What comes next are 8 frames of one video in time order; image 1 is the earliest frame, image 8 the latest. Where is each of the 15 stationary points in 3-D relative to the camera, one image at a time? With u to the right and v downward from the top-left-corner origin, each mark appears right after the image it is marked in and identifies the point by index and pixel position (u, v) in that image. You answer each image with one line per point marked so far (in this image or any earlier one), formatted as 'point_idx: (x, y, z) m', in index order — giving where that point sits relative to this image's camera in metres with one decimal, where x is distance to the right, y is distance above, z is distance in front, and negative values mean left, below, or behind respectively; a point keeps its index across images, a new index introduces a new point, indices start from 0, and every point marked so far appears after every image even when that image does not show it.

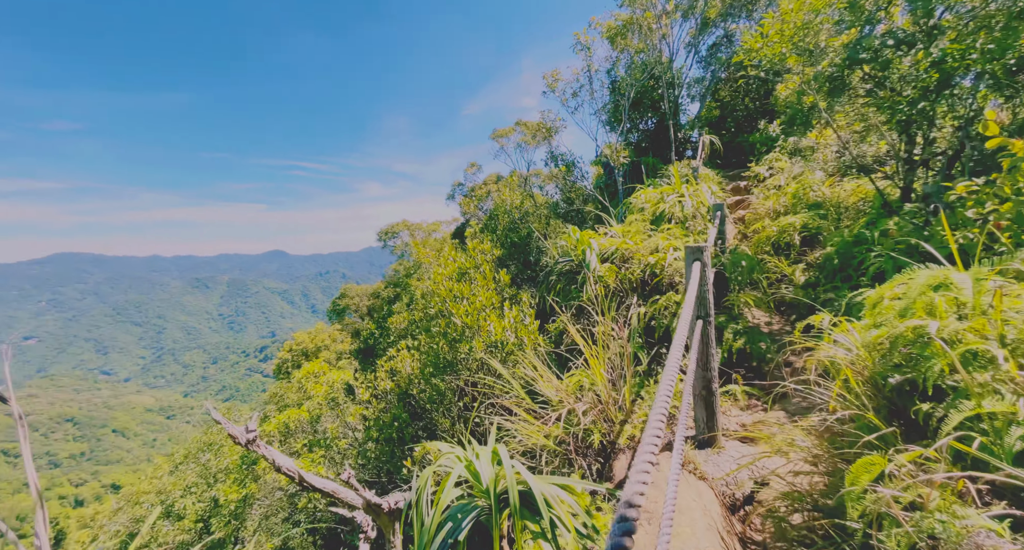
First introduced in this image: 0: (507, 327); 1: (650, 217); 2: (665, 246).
0: (0.0, -0.5, +4.2) m
1: (+1.5, +0.6, +5.1) m
2: (+1.3, +0.3, +4.0) m
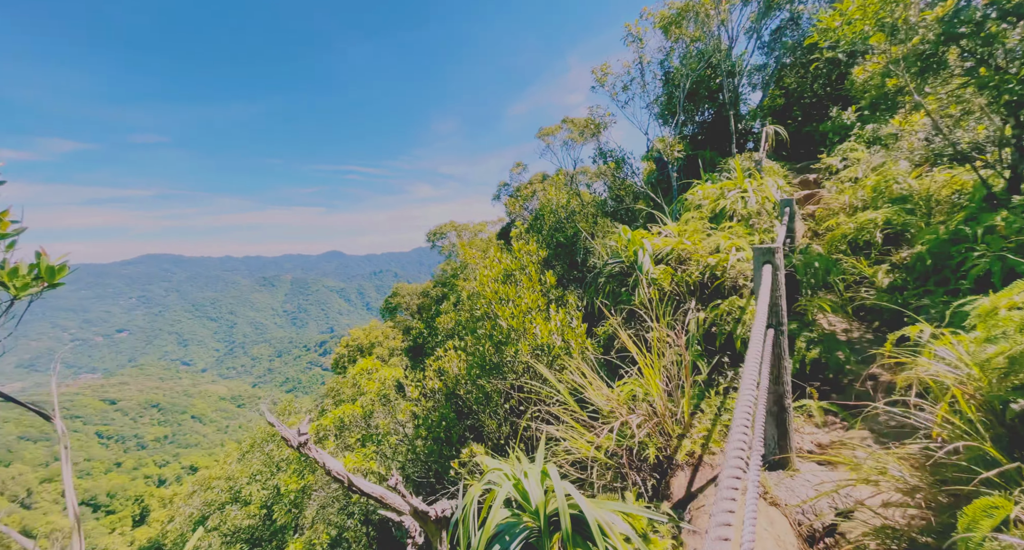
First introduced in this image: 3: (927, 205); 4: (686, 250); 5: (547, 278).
0: (+0.4, -0.5, +4.1) m
1: (+2.0, +0.6, +4.8) m
2: (+1.7, +0.2, +3.7) m
3: (+3.6, +0.6, +4.2) m
4: (+1.4, +0.2, +3.8) m
5: (+0.4, 0.0, +4.7) m
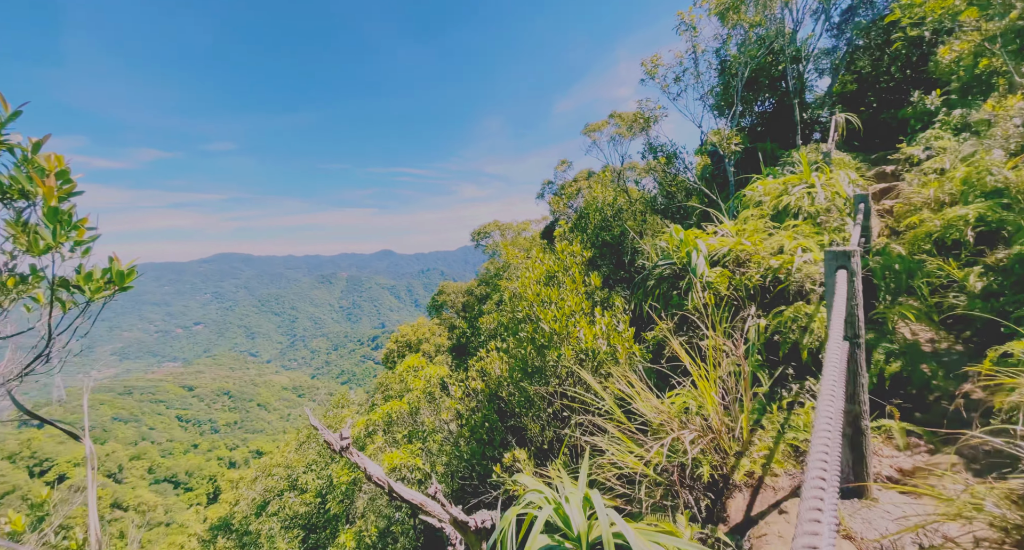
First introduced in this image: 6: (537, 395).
0: (+0.8, -0.5, +3.9) m
1: (+2.5, +0.6, +4.5) m
2: (+2.0, +0.2, +3.4) m
3: (+4.0, +0.6, +3.7) m
4: (+1.8, +0.2, +3.5) m
5: (+0.8, 0.0, +4.6) m
6: (+0.2, -1.1, +4.2) m
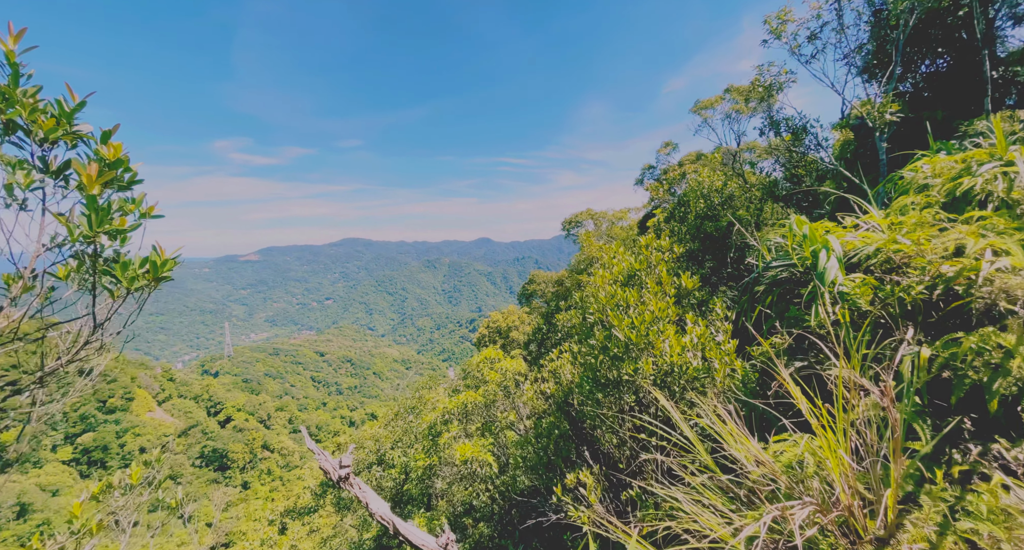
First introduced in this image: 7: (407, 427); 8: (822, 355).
0: (+1.2, -0.5, +3.2) m
1: (+3.1, +0.5, +3.3) m
2: (+2.4, +0.1, +2.4) m
3: (+4.4, +0.5, +2.2) m
4: (+2.2, +0.1, +2.6) m
5: (+1.4, 0.0, +3.8) m
6: (+0.8, -1.1, +3.7) m
7: (-2.2, -3.1, +9.4) m
8: (+1.7, -0.4, +2.6) m
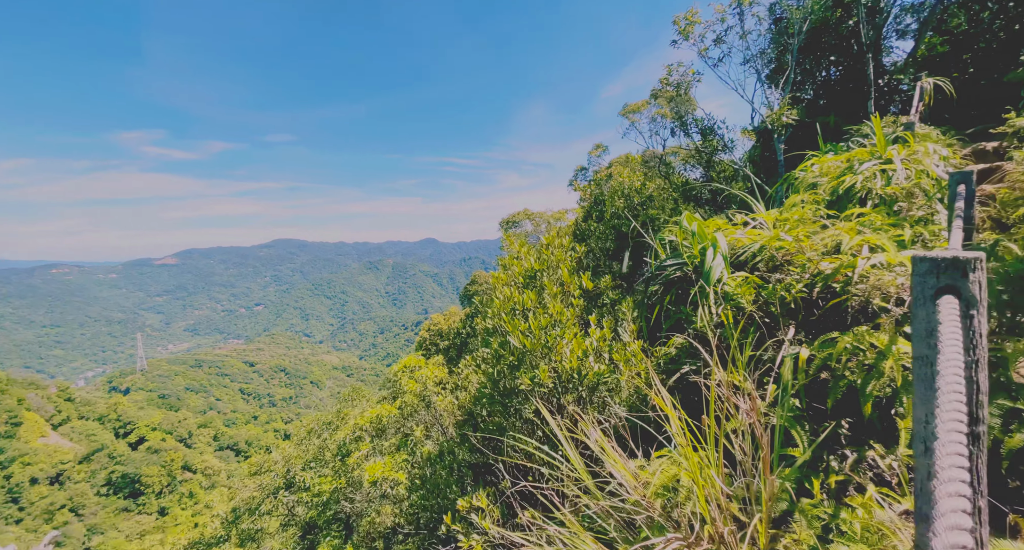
0: (+0.5, -0.5, +3.0) m
1: (+2.3, +0.6, +3.4) m
2: (+1.7, +0.2, +2.3) m
3: (+3.7, +0.5, +2.4) m
4: (+1.5, +0.1, +2.5) m
5: (+0.6, 0.0, +3.6) m
6: (0.0, -1.1, +3.4) m
7: (-3.6, -3.2, +8.7) m
8: (+1.0, -0.4, +2.4) m
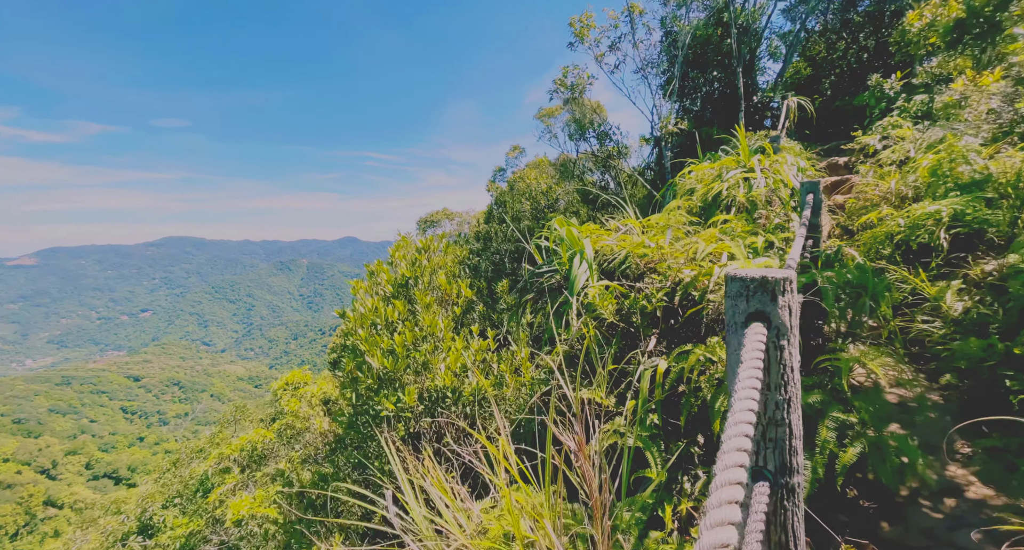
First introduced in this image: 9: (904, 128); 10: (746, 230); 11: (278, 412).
0: (-0.3, -0.6, +2.7) m
1: (+1.4, +0.5, +3.4) m
2: (+1.0, +0.1, +2.3) m
3: (+2.9, +0.5, +2.7) m
4: (+0.7, +0.1, +2.4) m
5: (-0.3, -0.1, +3.4) m
6: (-0.9, -1.1, +3.1) m
7: (-5.3, -3.3, +7.7) m
8: (+0.3, -0.5, +2.3) m
9: (+3.6, +1.4, +4.2) m
10: (+1.4, +0.3, +2.7) m
11: (-4.0, -2.4, +8.1) m
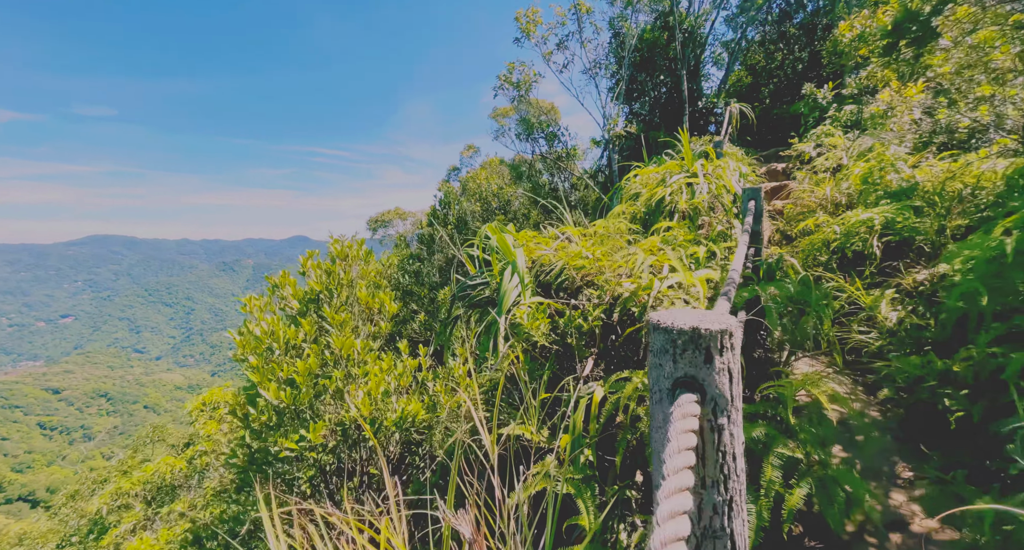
0: (-0.7, -0.6, +2.4) m
1: (+0.9, +0.5, +3.3) m
2: (+0.6, +0.1, +2.1) m
3: (+2.5, +0.4, +2.7) m
4: (+0.4, 0.0, +2.2) m
5: (-0.8, -0.2, +3.1) m
6: (-1.3, -1.2, +2.7) m
7: (-6.1, -3.4, +6.9) m
8: (0.0, -0.6, +2.1) m
9: (+3.0, +1.4, +4.3) m
10: (+1.0, +0.2, +2.6) m
11: (-4.9, -2.5, +7.4) m
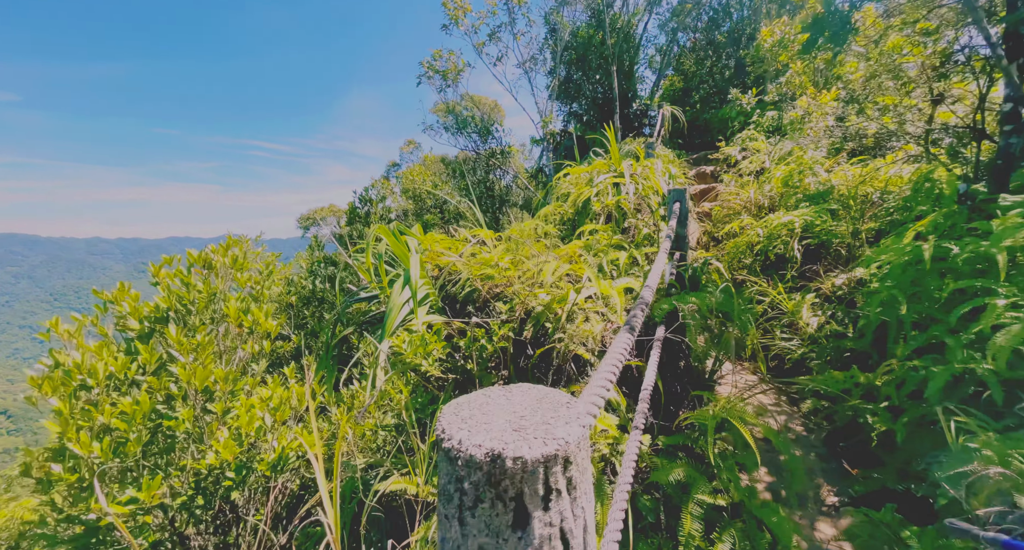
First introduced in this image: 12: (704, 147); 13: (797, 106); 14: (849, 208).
0: (-1.2, -0.7, +2.0) m
1: (+0.3, +0.4, +3.1) m
2: (+0.2, 0.0, +1.9) m
3: (+2.0, +0.4, +2.7) m
4: (-0.1, 0.0, +2.0) m
5: (-1.3, -0.2, +2.7) m
6: (-1.8, -1.3, +2.2) m
7: (-7.1, -3.5, +5.9) m
8: (-0.4, -0.6, +1.8) m
9: (+2.3, +1.3, +4.3) m
10: (+0.5, +0.2, +2.4) m
11: (-5.9, -2.5, +6.5) m
12: (+2.8, +1.9, +6.7) m
13: (+2.7, +1.6, +4.4) m
14: (+2.0, +0.4, +2.7) m
